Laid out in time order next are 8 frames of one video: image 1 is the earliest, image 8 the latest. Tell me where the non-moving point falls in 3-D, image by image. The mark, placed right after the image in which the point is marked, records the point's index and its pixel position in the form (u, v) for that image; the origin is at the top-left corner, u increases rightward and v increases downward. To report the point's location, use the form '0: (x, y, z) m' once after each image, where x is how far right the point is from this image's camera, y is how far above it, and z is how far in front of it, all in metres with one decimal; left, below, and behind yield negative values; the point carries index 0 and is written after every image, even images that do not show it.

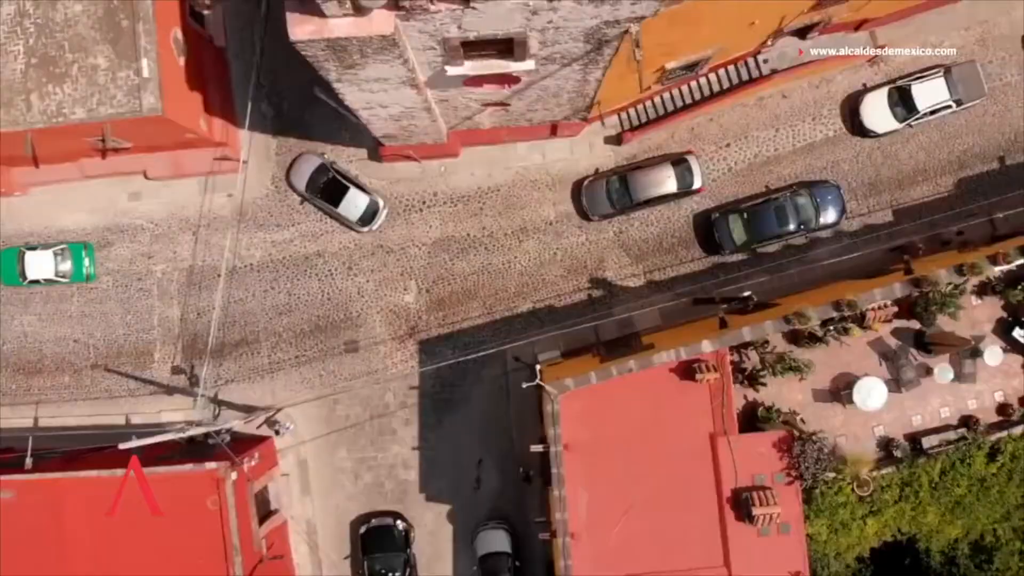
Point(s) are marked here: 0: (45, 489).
0: (-10.5, -4.5, +16.5) m
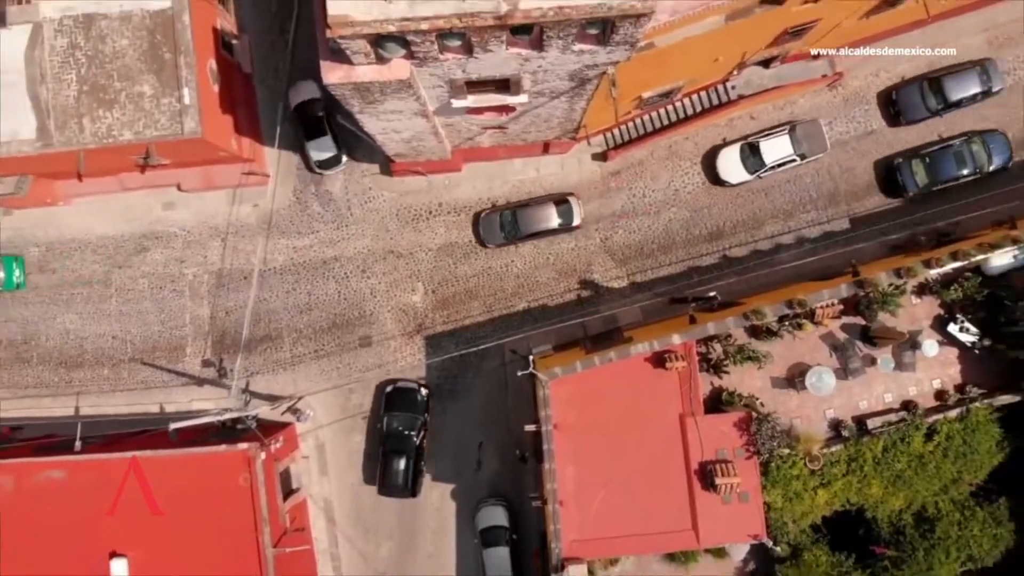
0: (-10.6, -4.6, +18.5) m
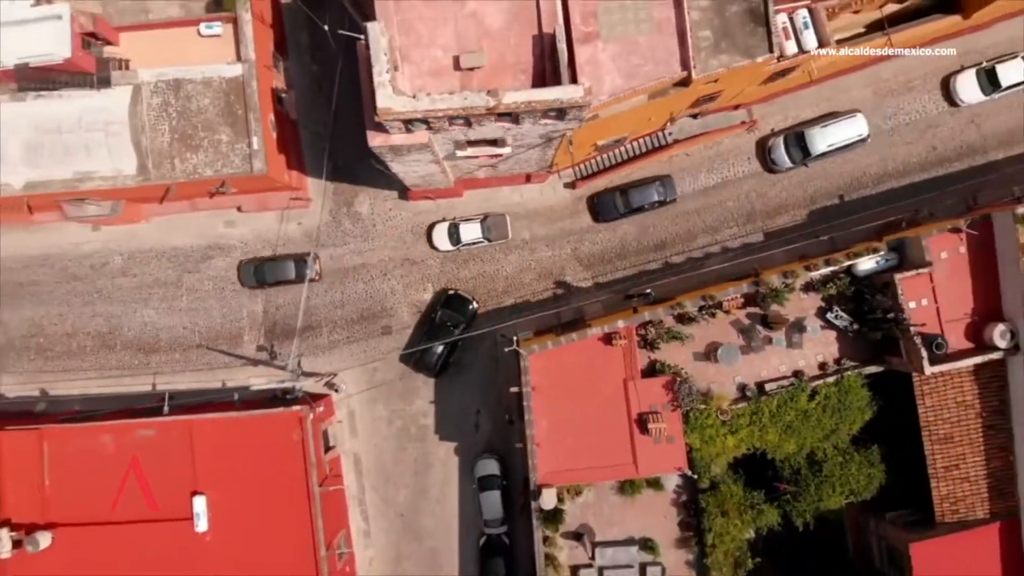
0: (-10.9, -4.6, +23.8) m
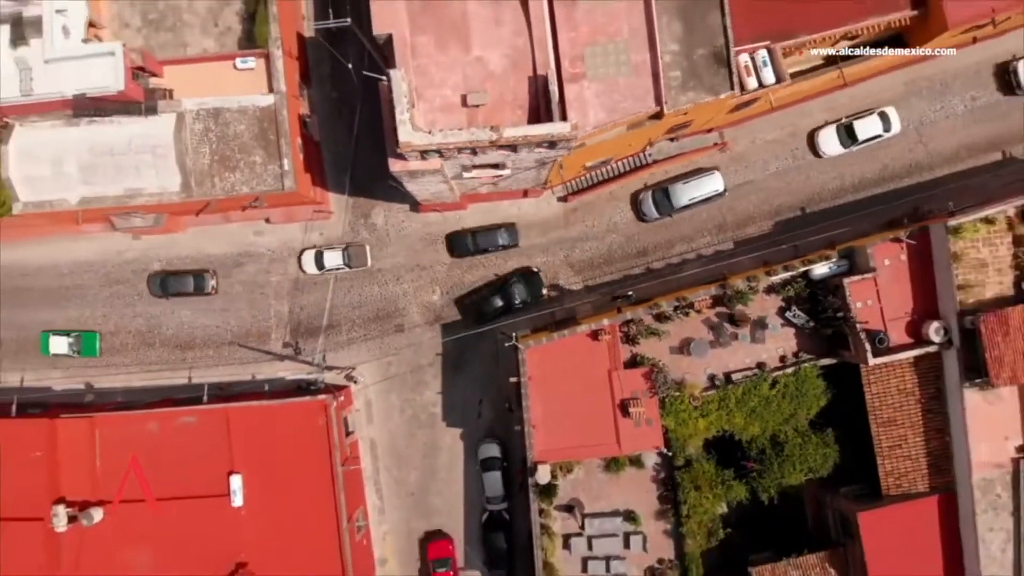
0: (-10.9, -4.7, +26.9) m
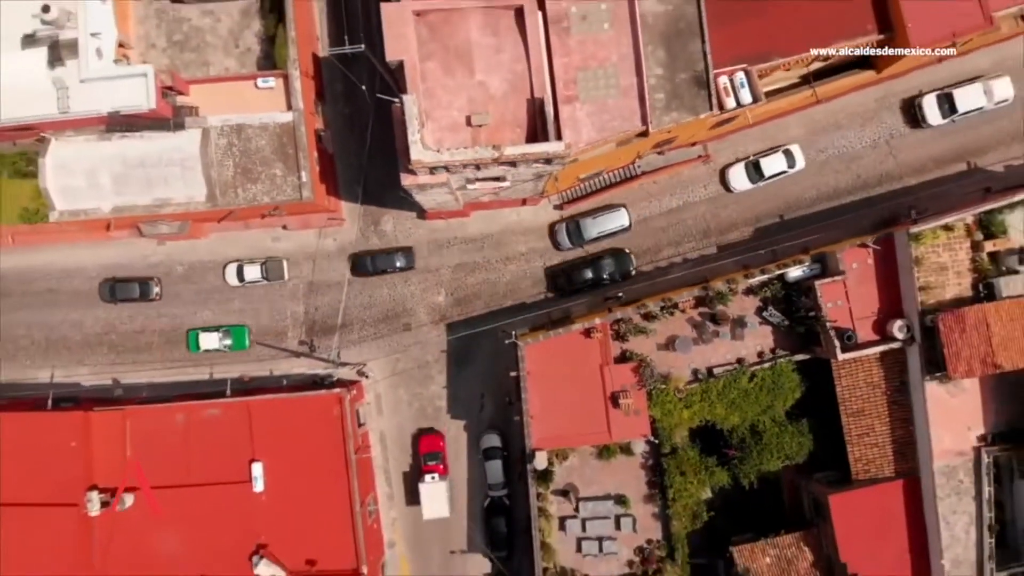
0: (-10.9, -4.8, +29.0) m
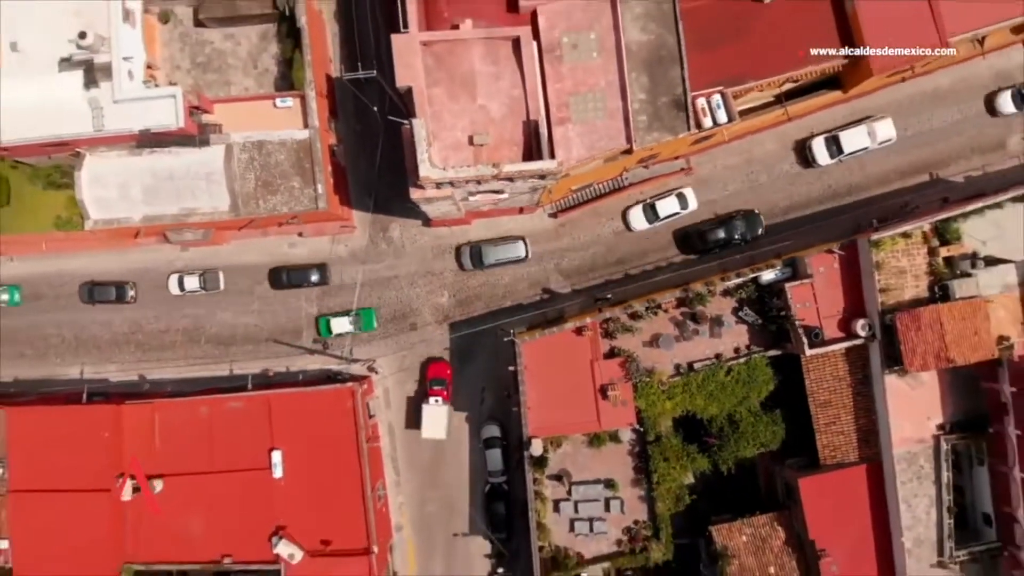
0: (-11.0, -4.9, +31.6) m
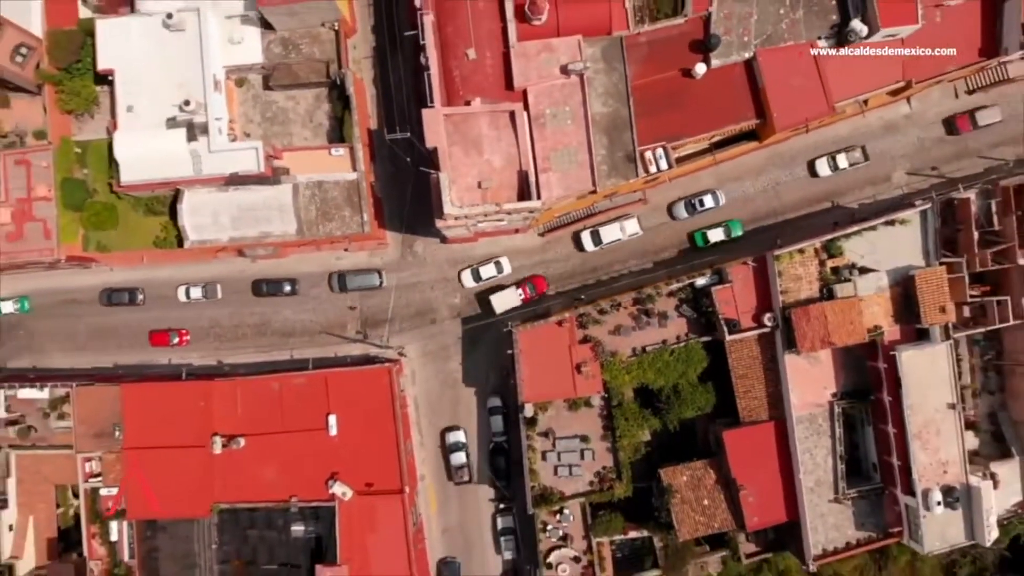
0: (-11.1, -5.1, +41.5) m
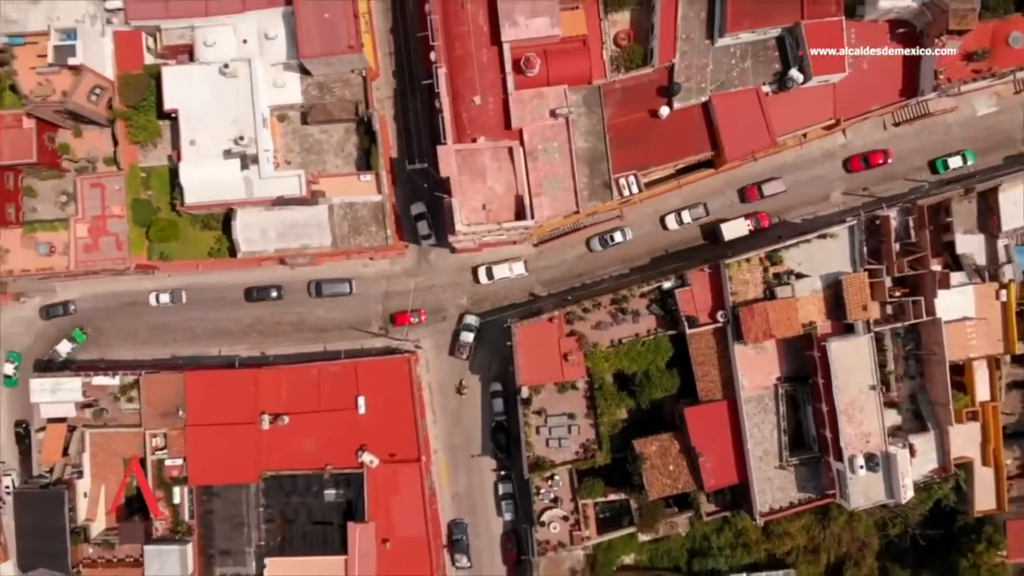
0: (-11.2, -5.3, +49.8) m
